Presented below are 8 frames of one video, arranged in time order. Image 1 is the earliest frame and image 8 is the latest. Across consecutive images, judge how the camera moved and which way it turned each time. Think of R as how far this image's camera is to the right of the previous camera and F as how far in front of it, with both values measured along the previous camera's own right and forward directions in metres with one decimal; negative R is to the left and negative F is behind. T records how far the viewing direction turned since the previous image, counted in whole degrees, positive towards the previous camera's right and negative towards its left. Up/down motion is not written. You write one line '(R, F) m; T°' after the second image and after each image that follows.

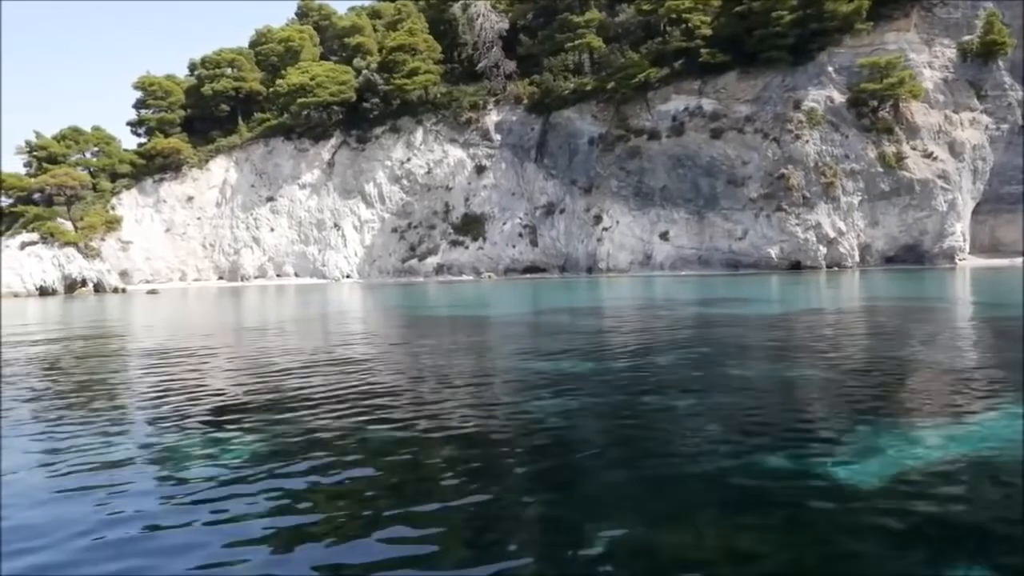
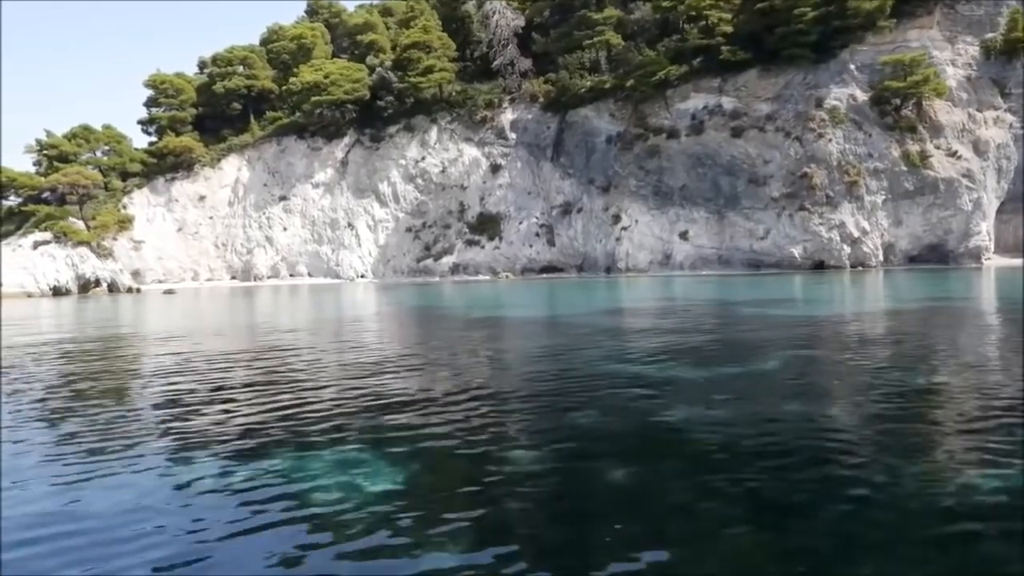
(-0.8, +0.4) m; 0°
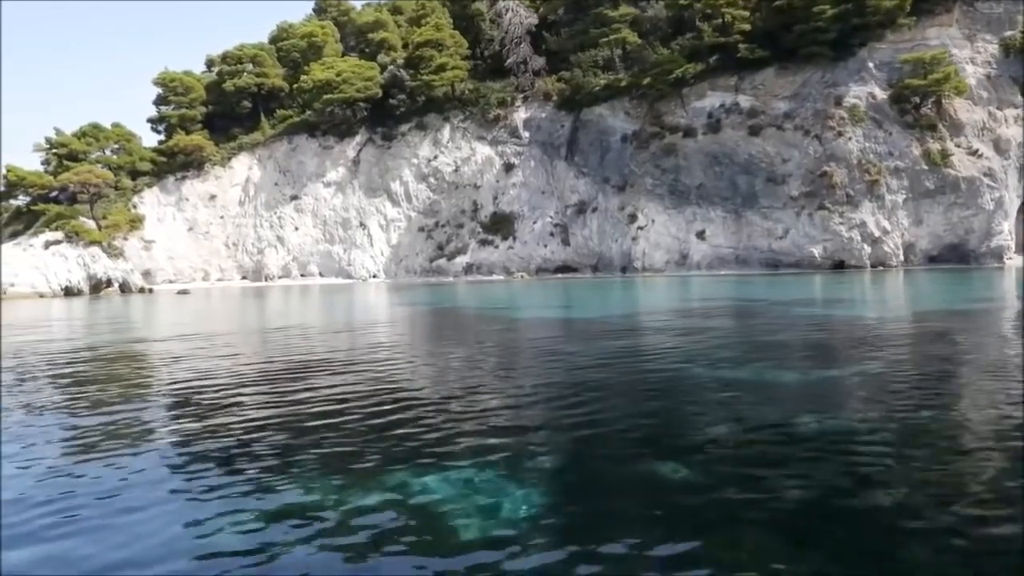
(-0.7, +0.3) m; 0°
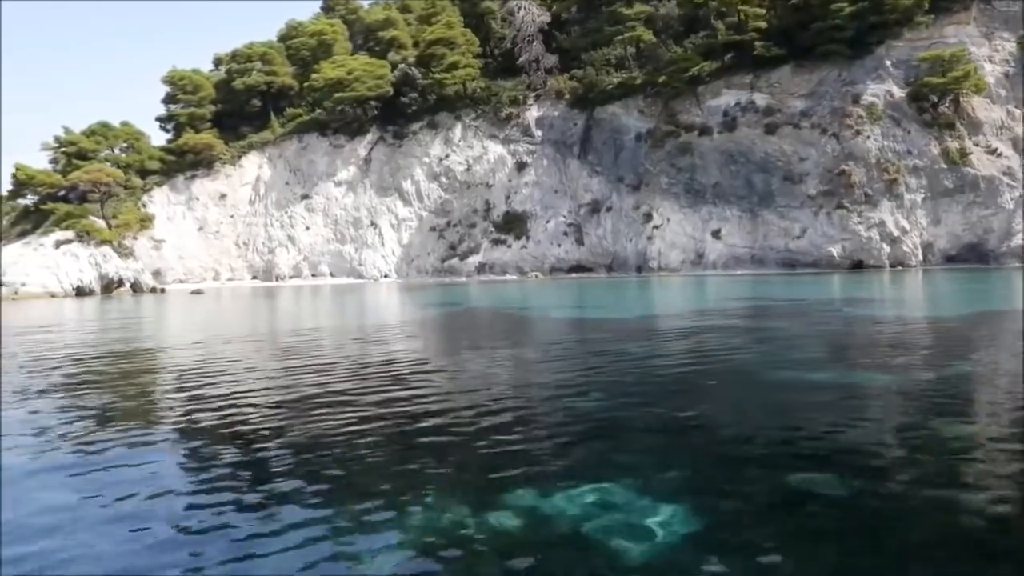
(-0.6, +0.3) m; 0°
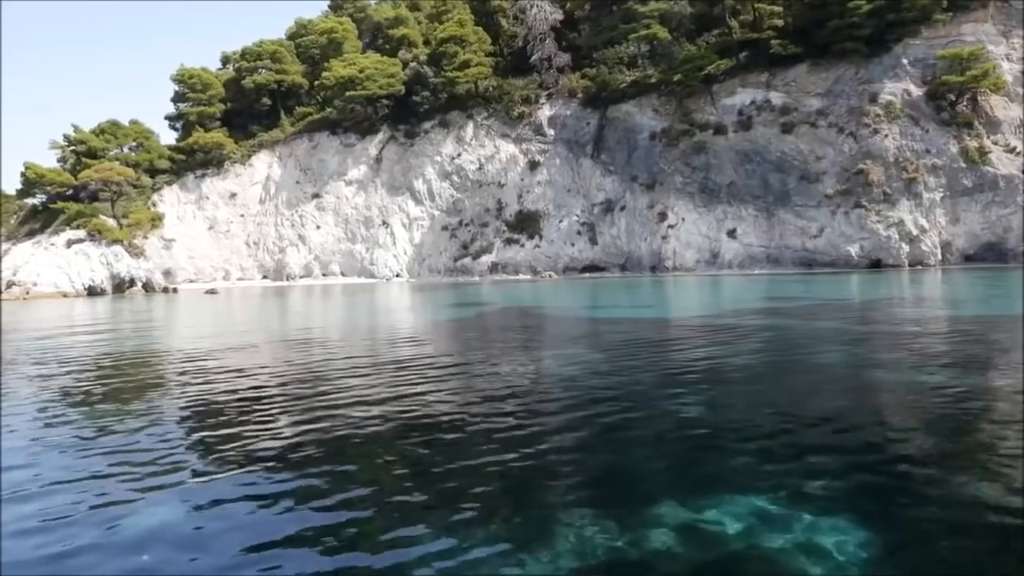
(-0.6, +0.2) m; 0°
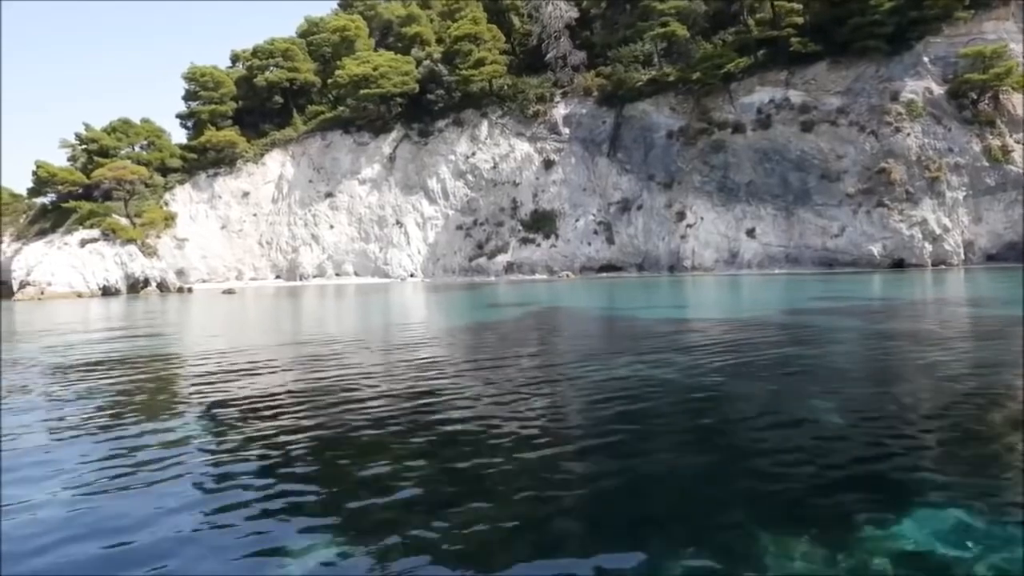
(-0.7, +0.3) m; 0°
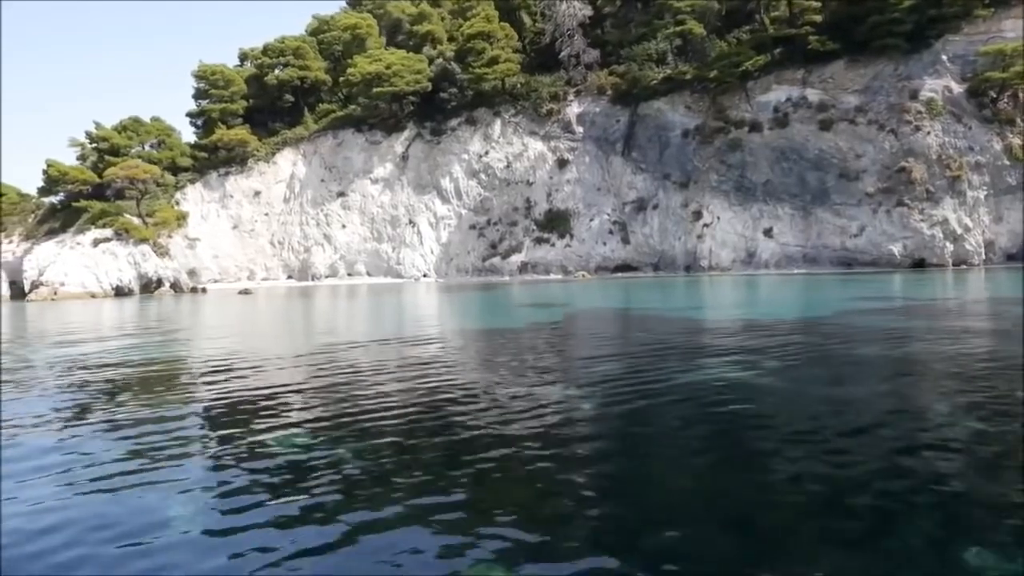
(-0.7, +0.3) m; 0°
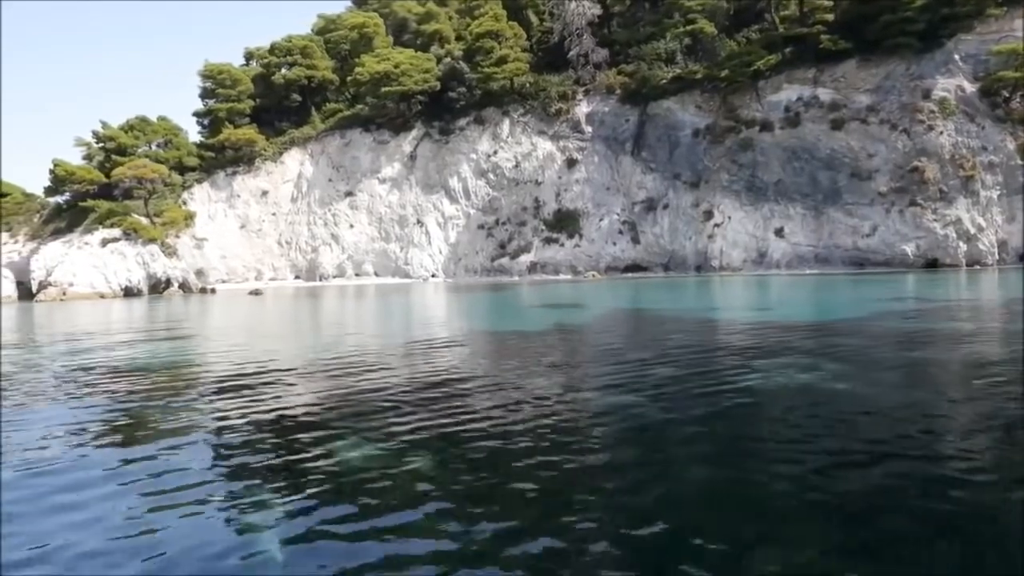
(-0.4, +0.2) m; 0°
